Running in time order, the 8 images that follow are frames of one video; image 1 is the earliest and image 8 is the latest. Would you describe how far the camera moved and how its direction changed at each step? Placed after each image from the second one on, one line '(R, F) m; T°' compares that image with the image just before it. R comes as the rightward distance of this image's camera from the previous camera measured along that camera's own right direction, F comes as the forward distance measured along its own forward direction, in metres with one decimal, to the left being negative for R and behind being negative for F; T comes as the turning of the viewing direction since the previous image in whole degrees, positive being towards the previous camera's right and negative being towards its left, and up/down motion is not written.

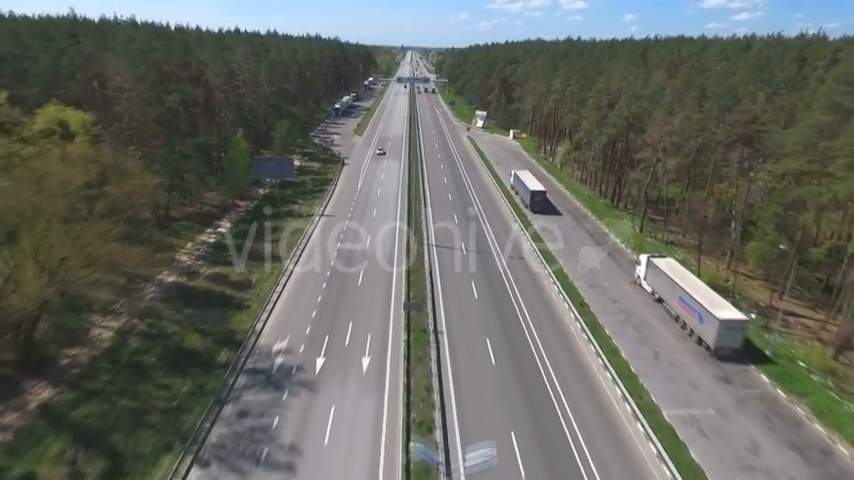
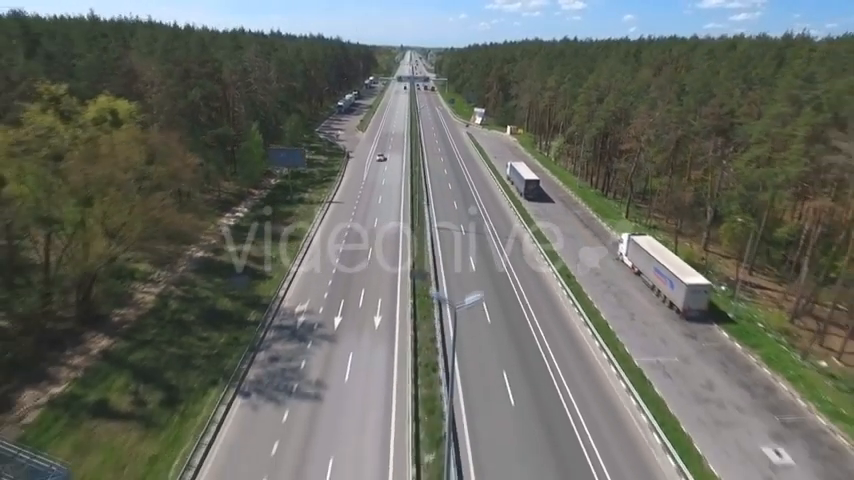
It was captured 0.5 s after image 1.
(-0.4, -5.2) m; 0°
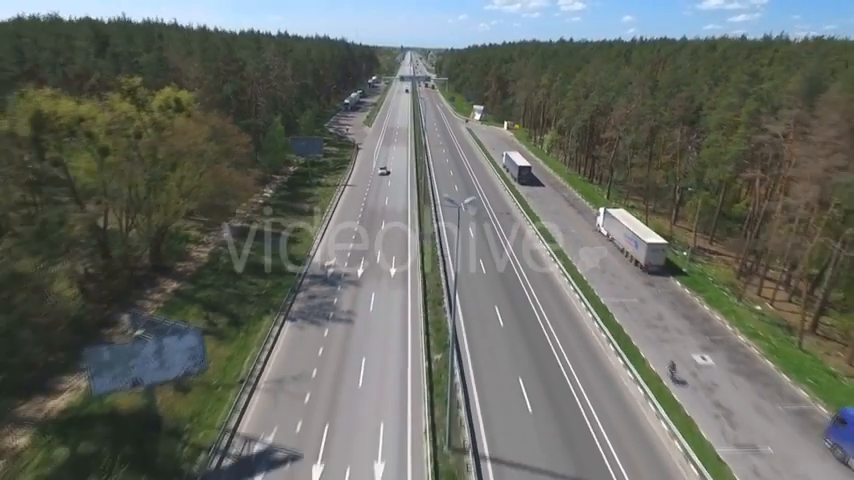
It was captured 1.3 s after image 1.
(-0.6, -8.8) m; 0°
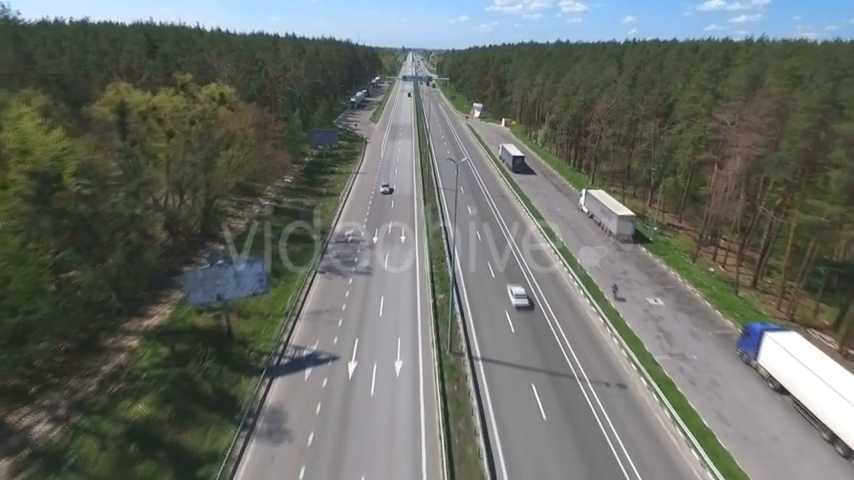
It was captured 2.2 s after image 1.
(-0.4, -9.0) m; 0°
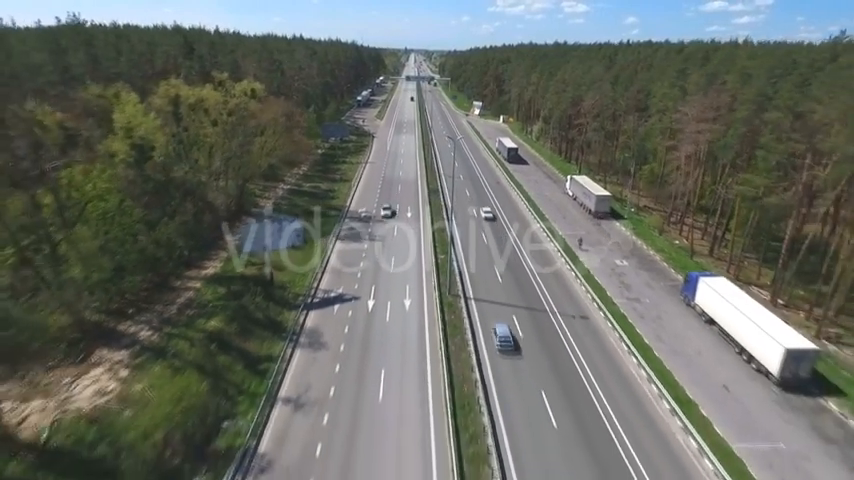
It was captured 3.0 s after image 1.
(-0.1, -9.0) m; 0°
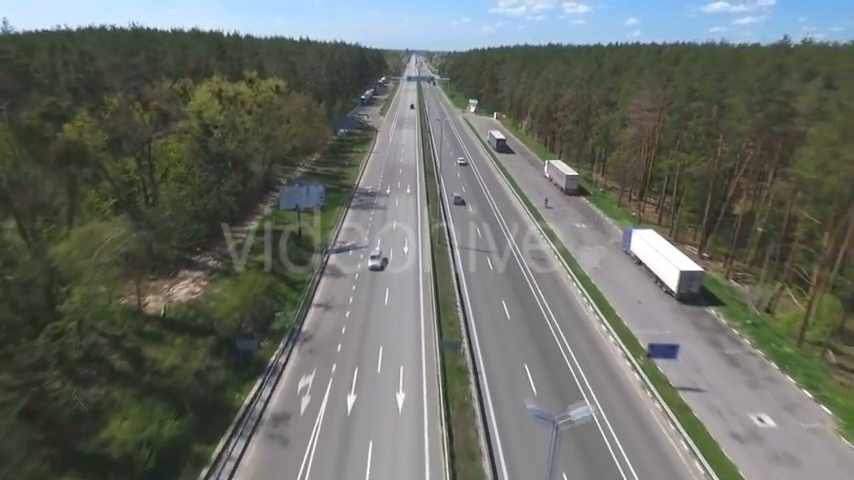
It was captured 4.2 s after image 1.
(+0.8, -12.7) m; 0°
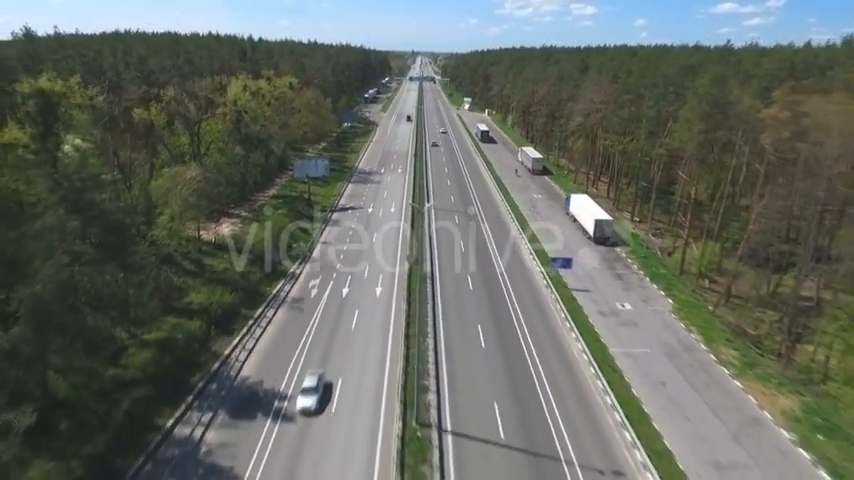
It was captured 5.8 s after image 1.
(+3.3, -15.5) m; -1°
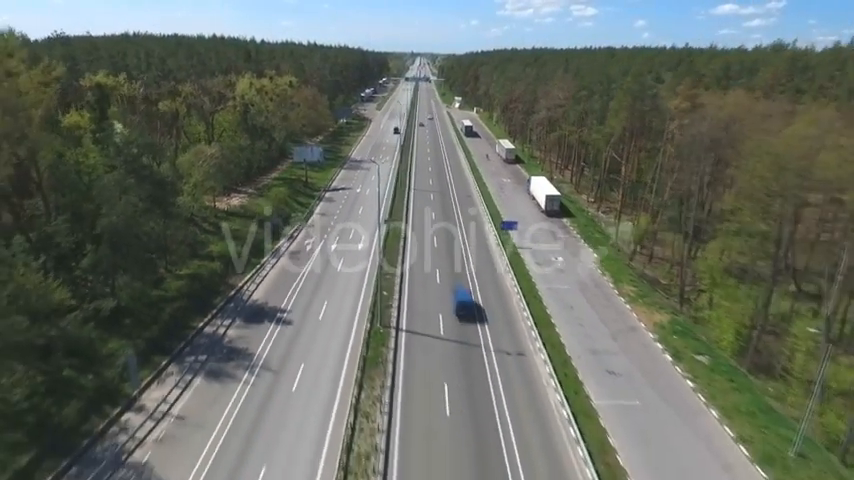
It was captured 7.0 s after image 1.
(+3.1, -11.6) m; 0°
